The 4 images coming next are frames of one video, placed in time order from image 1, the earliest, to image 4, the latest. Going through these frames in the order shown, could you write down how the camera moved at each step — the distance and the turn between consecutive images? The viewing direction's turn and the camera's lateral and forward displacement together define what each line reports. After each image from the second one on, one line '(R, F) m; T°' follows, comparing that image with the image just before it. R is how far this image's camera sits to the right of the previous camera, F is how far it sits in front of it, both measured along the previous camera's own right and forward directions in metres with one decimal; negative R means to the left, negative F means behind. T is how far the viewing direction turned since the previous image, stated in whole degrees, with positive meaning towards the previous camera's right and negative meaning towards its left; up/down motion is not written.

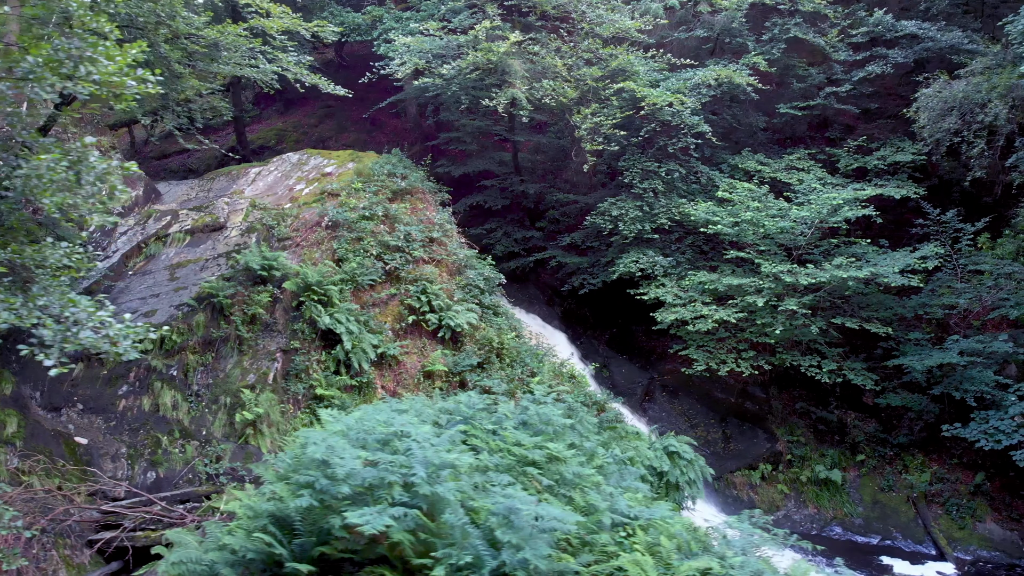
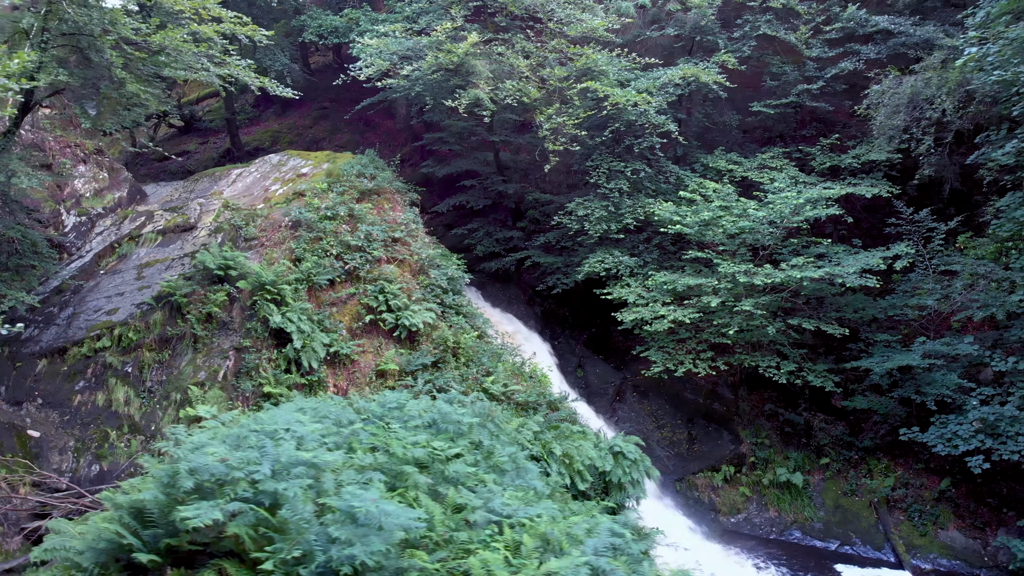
(+1.0, 0.0) m; -1°
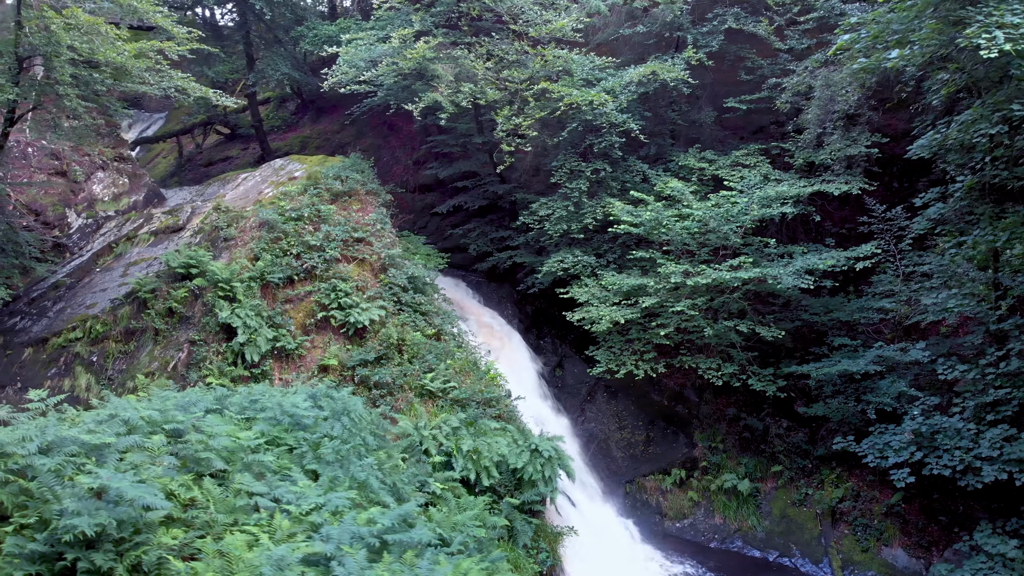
(+2.0, 0.0) m; -6°
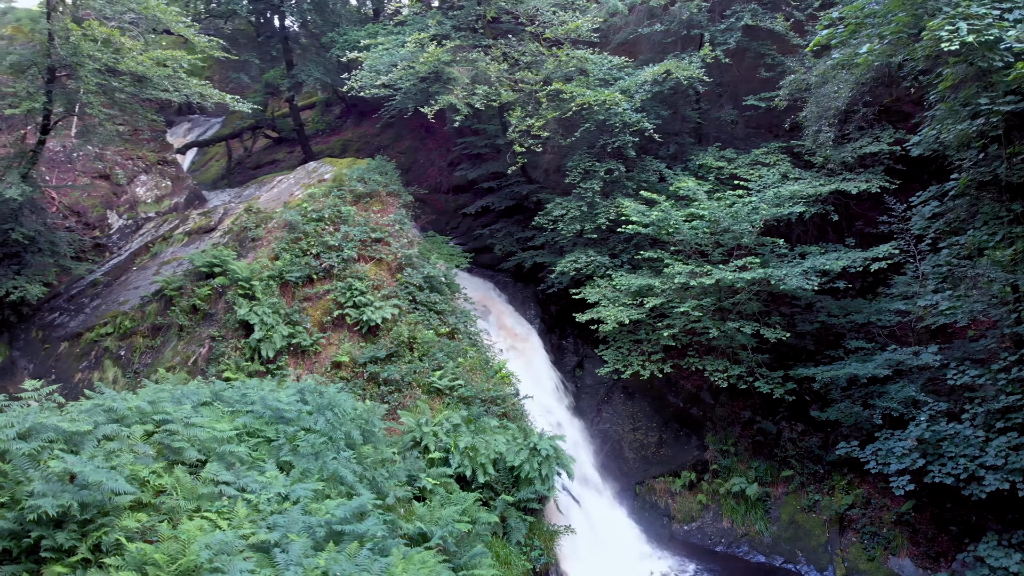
(+0.7, 0.0) m; -5°
